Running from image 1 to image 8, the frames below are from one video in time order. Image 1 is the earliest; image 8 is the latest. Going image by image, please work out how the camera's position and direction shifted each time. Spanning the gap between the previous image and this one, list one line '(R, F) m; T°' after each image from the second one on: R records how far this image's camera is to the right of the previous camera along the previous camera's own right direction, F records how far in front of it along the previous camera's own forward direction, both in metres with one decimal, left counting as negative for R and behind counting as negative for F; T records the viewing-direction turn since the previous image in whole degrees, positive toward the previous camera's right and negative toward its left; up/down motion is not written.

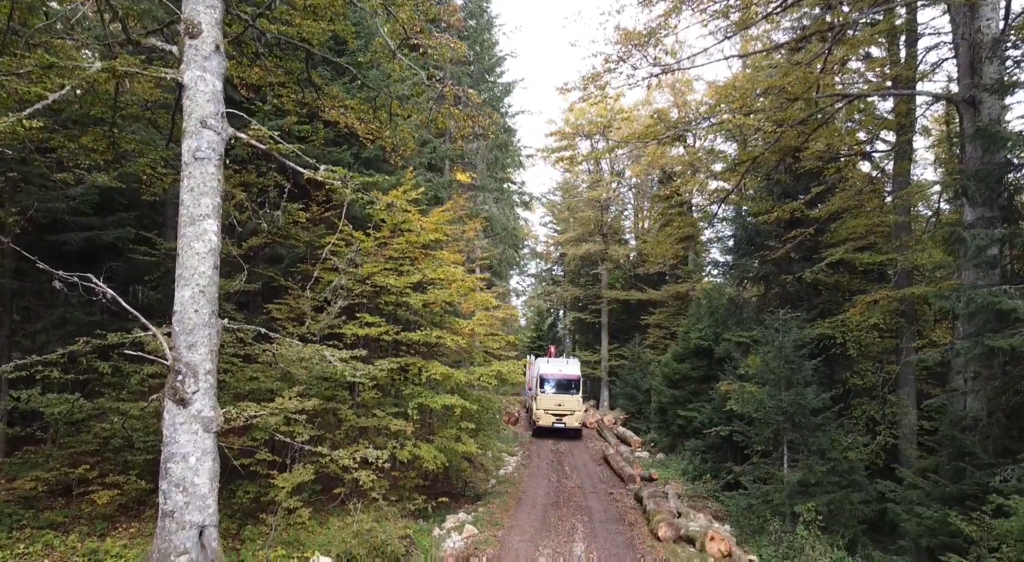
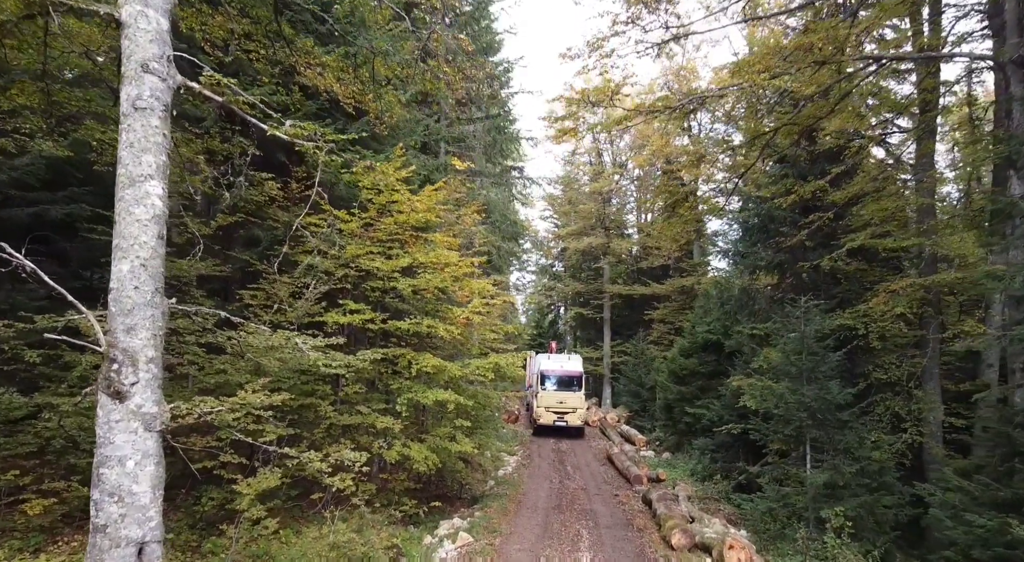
(0.0, +0.9) m; 0°
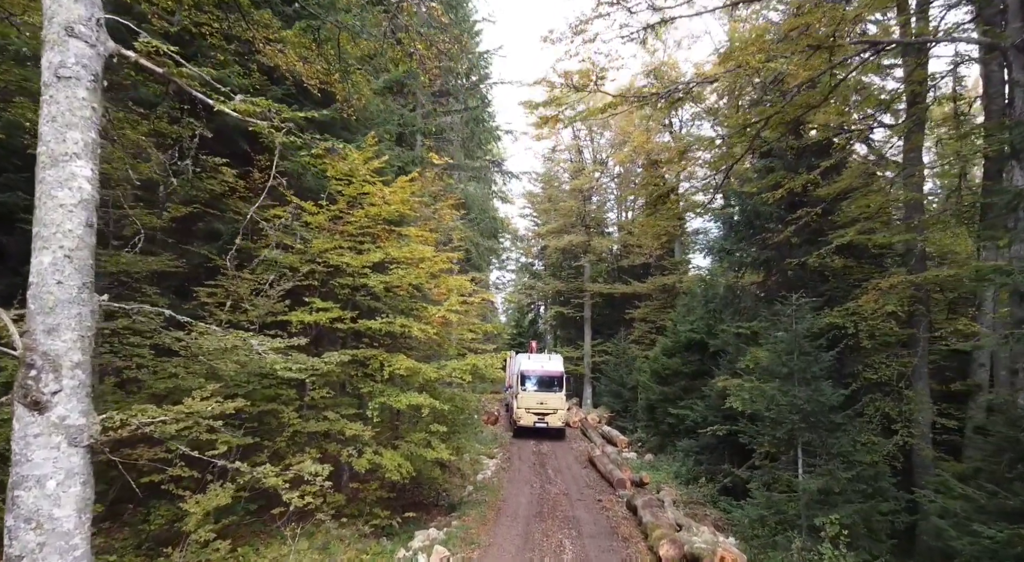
(0.0, +0.5) m; +2°
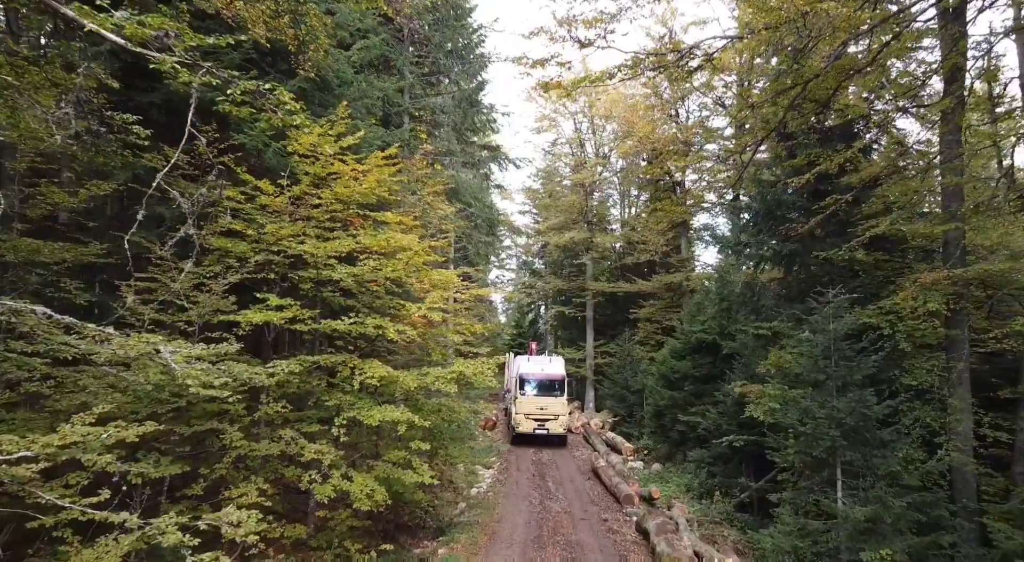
(+0.1, +1.3) m; 0°
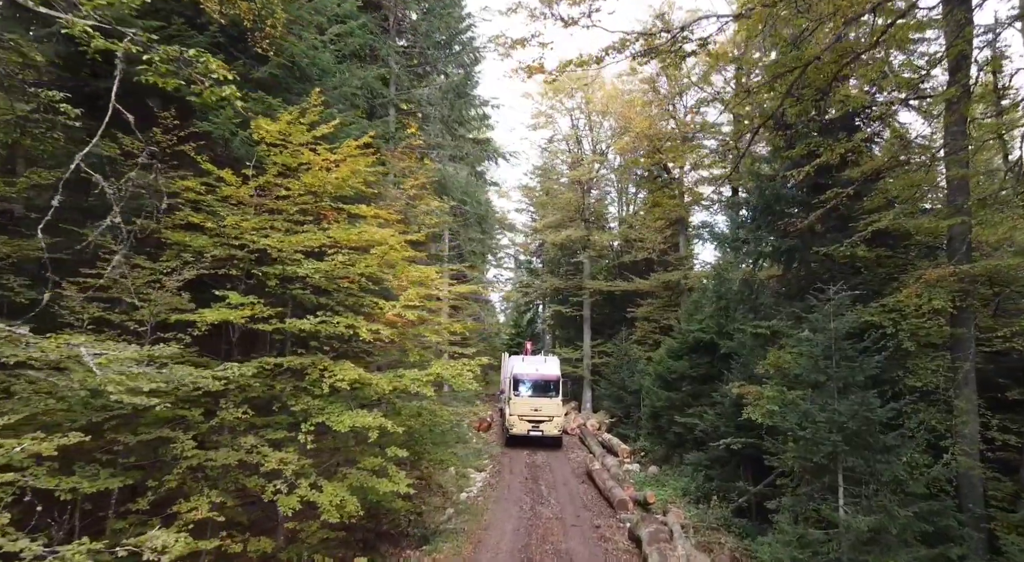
(+0.2, +0.4) m; 0°
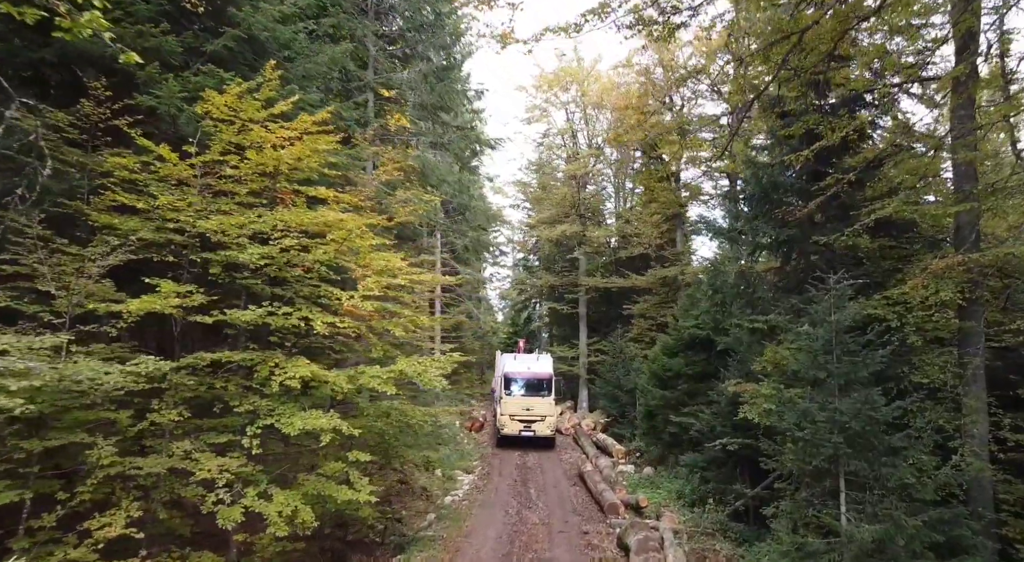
(+0.3, +0.6) m; 0°
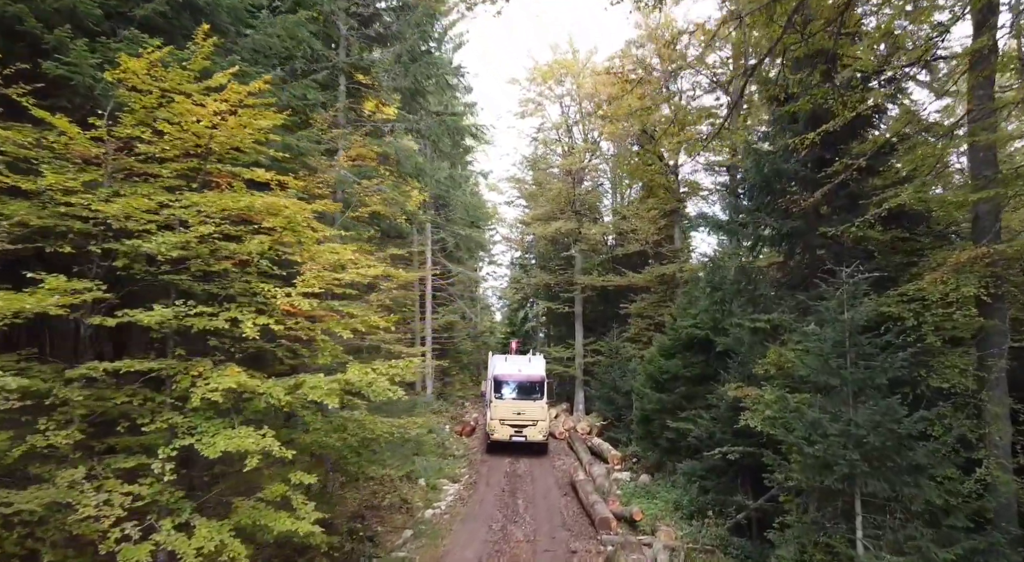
(+0.3, +0.9) m; 0°
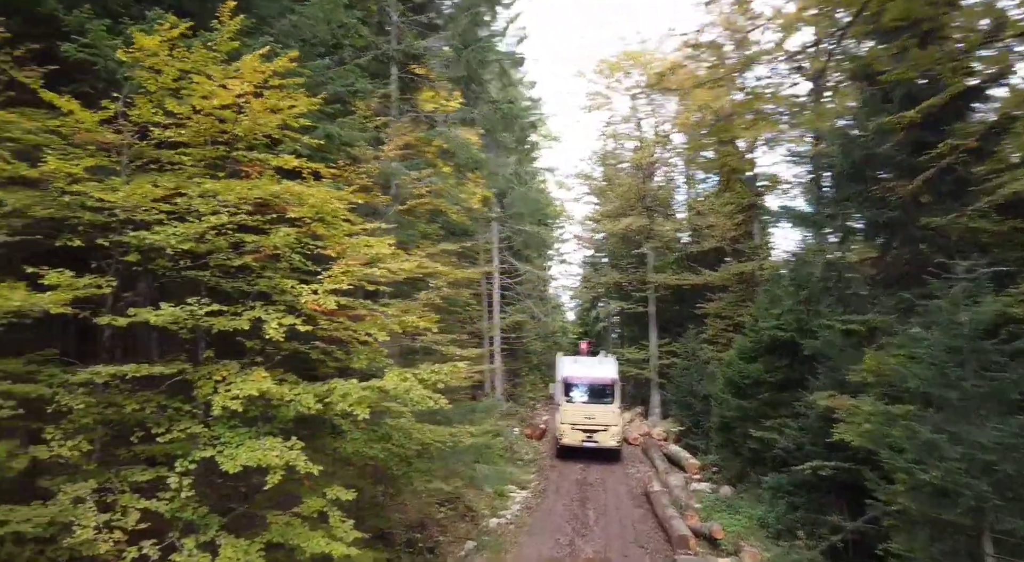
(+0.1, +0.6) m; -7°
